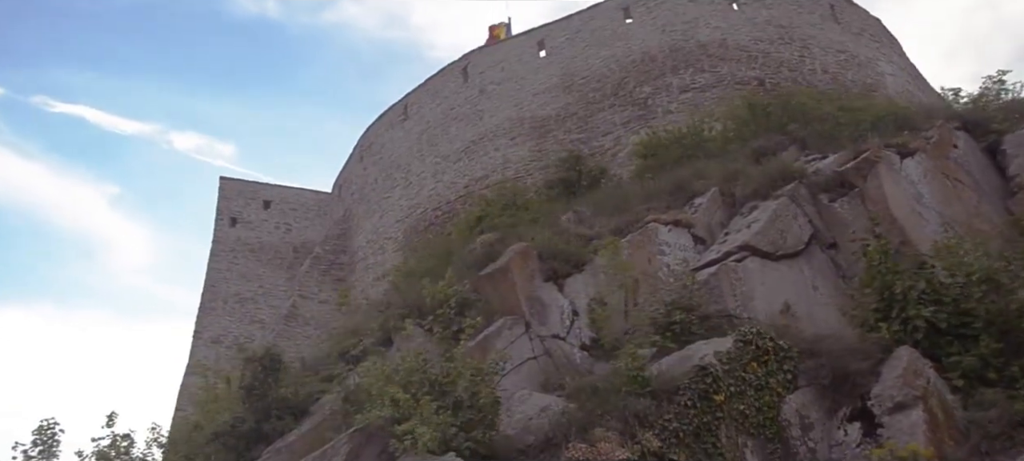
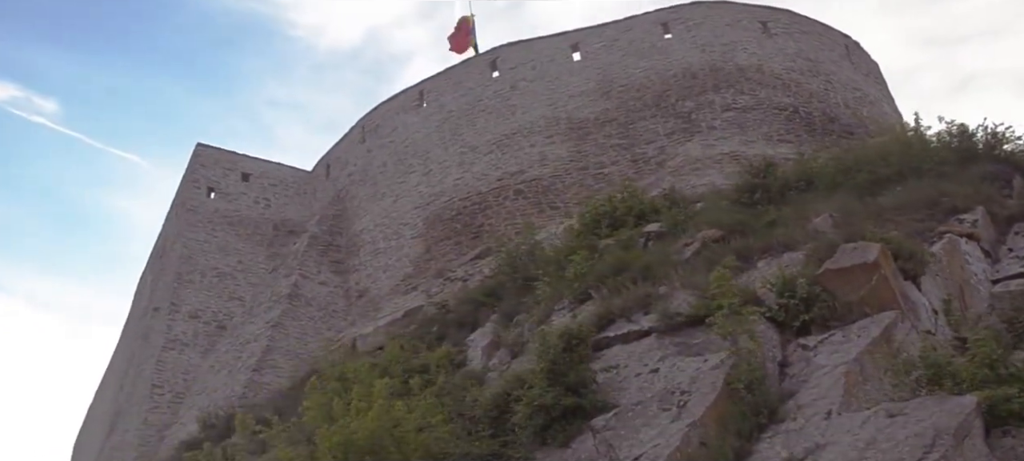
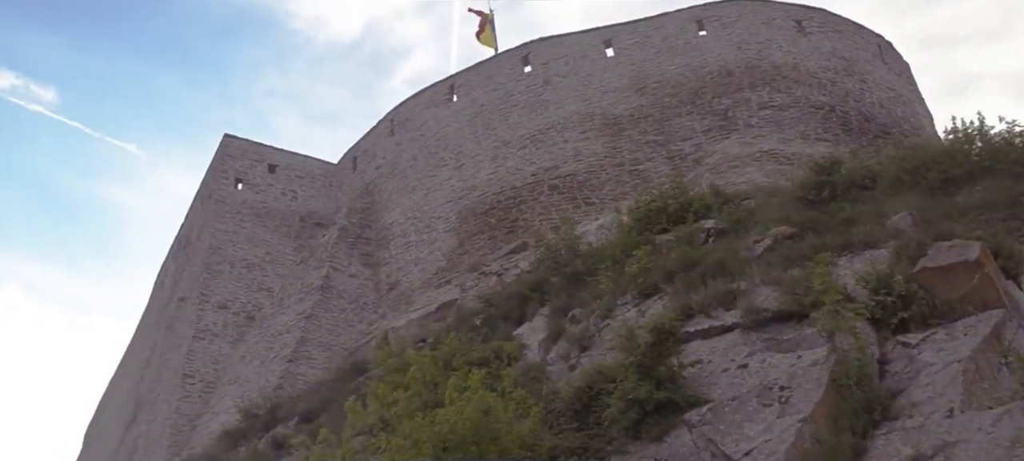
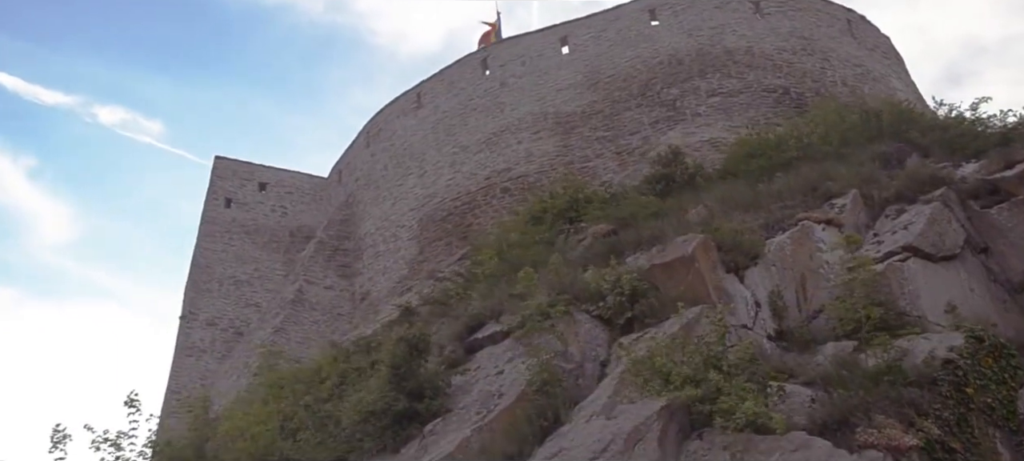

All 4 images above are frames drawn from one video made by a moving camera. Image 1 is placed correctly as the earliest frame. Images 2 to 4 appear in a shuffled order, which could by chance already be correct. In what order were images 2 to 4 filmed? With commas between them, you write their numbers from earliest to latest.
4, 2, 3
